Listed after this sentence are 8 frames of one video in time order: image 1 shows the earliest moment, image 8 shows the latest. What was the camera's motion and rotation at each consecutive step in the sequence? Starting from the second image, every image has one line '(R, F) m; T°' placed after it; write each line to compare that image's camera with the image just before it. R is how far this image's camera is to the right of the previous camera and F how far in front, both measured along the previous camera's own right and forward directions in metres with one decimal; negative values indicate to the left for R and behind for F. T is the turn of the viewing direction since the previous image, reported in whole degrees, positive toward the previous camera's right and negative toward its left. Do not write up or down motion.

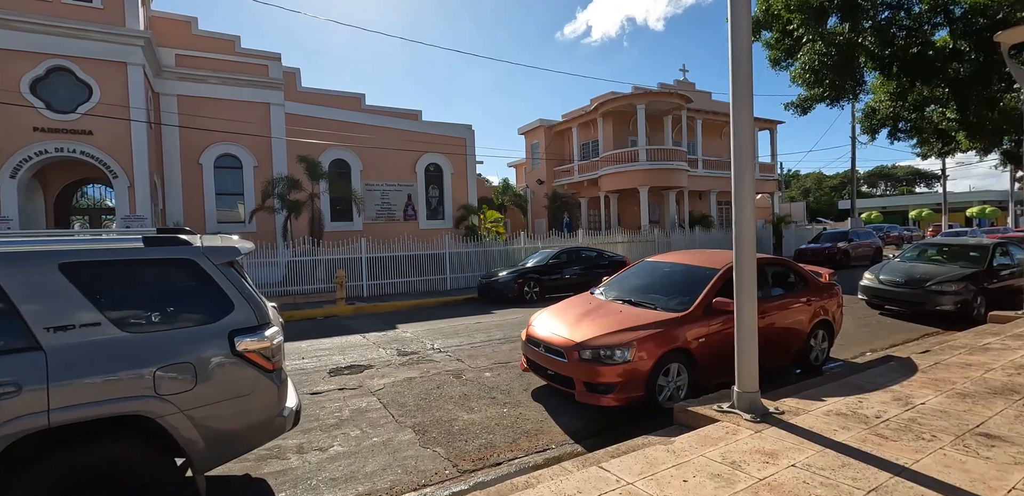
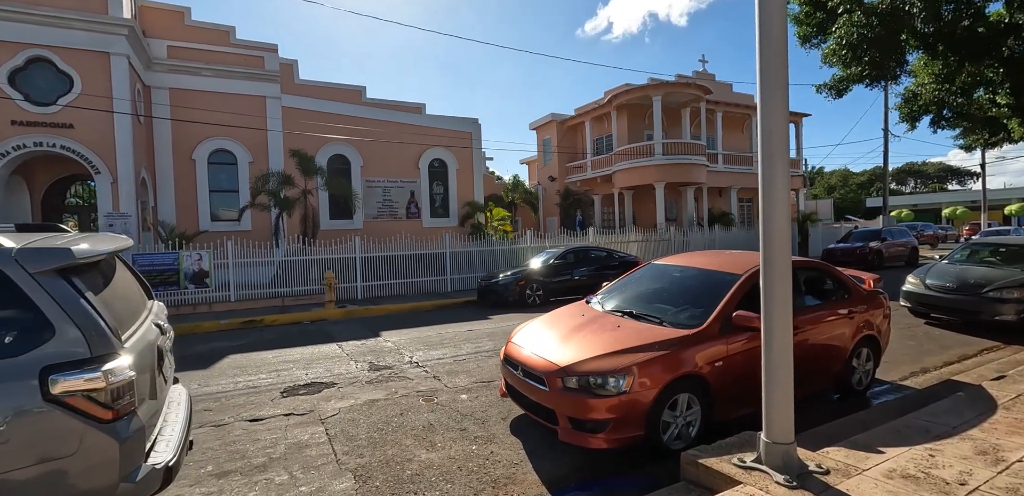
(+0.4, +0.9) m; -2°
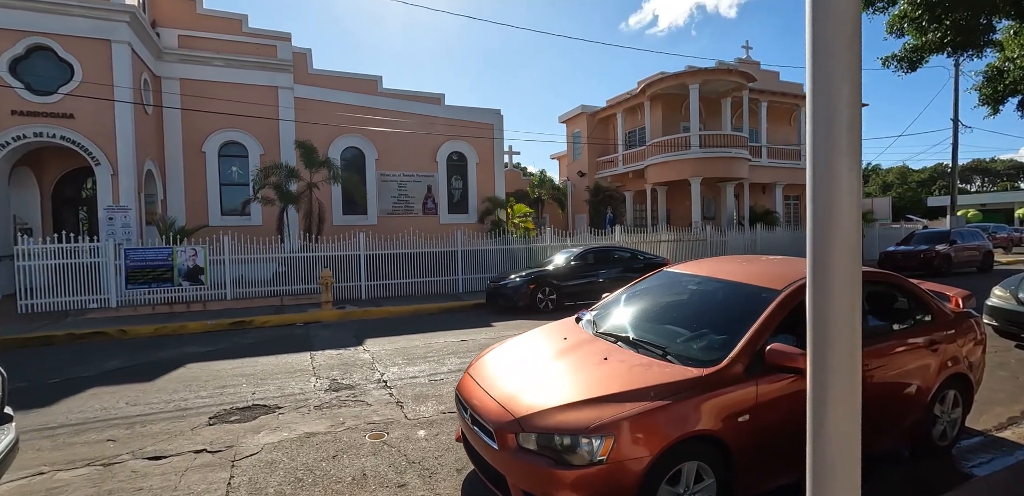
(+0.6, +1.1) m; -4°
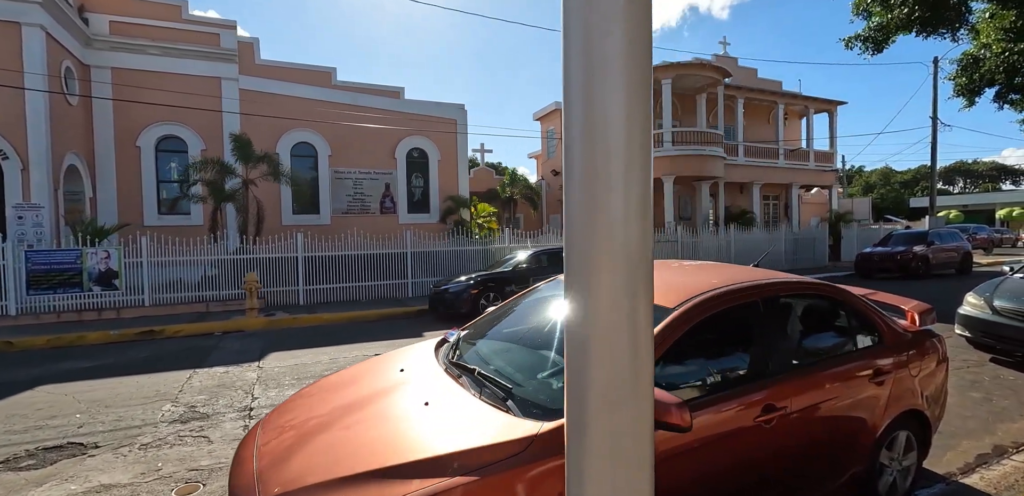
(+1.0, +0.8) m; +1°
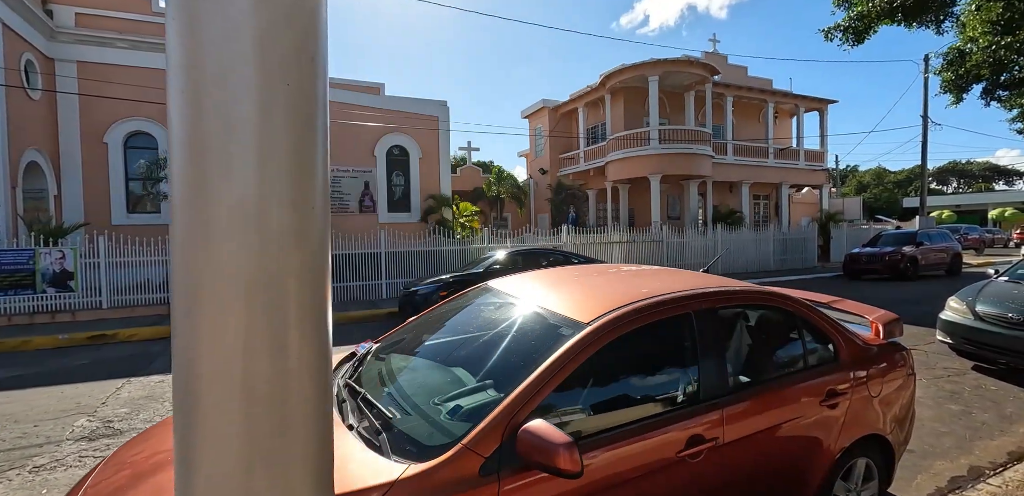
(+0.5, +0.4) m; 0°
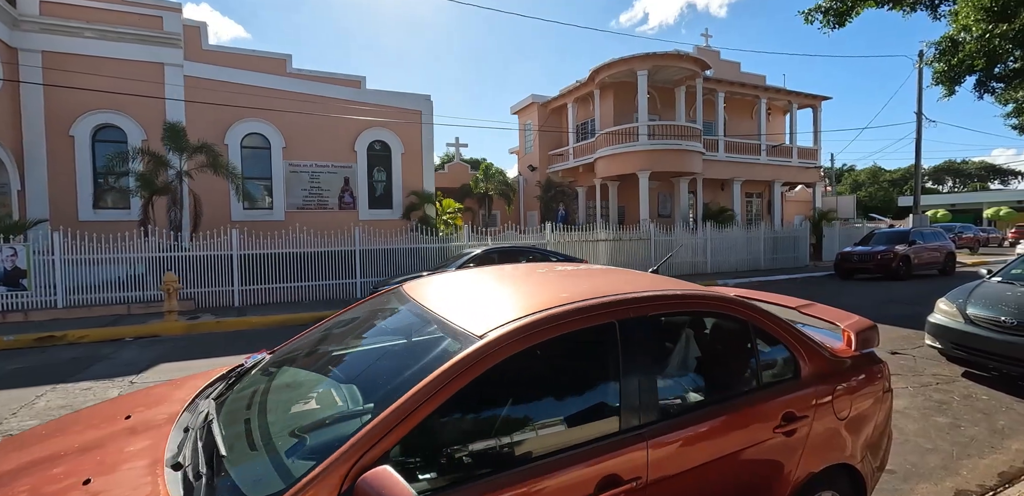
(+0.4, +0.4) m; 0°
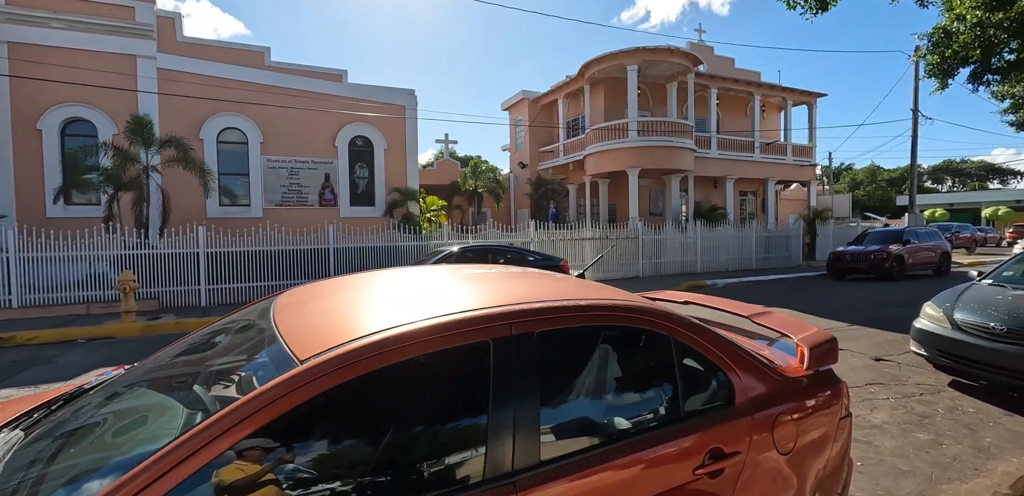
(+0.5, +0.4) m; 0°
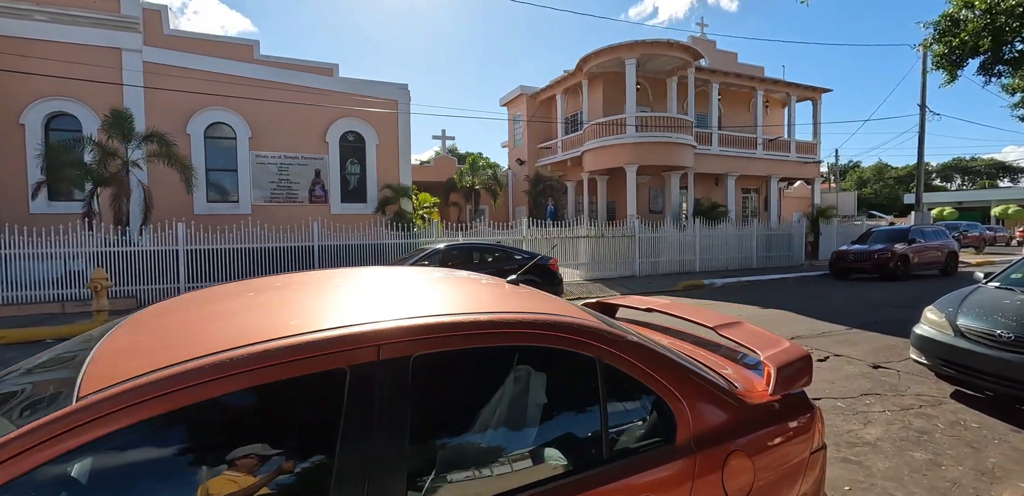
(+0.4, +0.3) m; -1°
